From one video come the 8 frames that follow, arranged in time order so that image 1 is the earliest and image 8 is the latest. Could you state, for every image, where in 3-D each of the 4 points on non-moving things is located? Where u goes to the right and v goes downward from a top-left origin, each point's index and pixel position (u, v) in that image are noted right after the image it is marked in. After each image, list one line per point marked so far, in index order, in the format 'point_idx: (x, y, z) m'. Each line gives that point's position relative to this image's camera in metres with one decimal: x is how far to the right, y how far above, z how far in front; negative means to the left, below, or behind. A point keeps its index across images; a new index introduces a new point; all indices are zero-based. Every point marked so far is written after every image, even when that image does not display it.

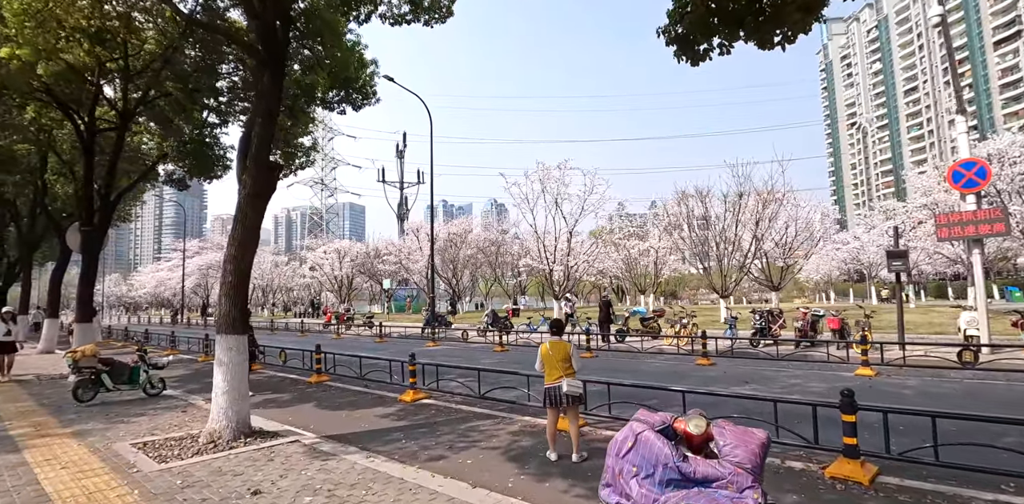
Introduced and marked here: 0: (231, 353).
0: (-3.7, -1.3, +6.8) m
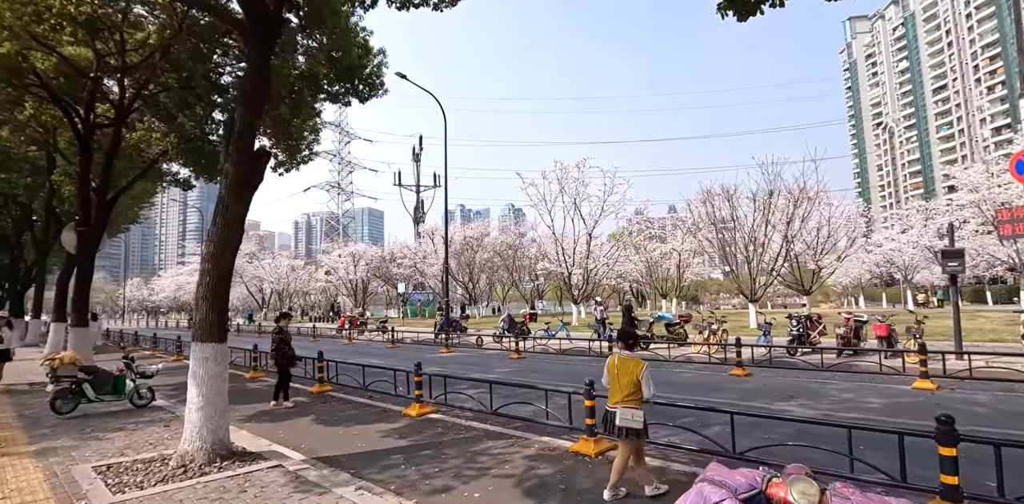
0: (-3.5, -1.3, +6.0) m
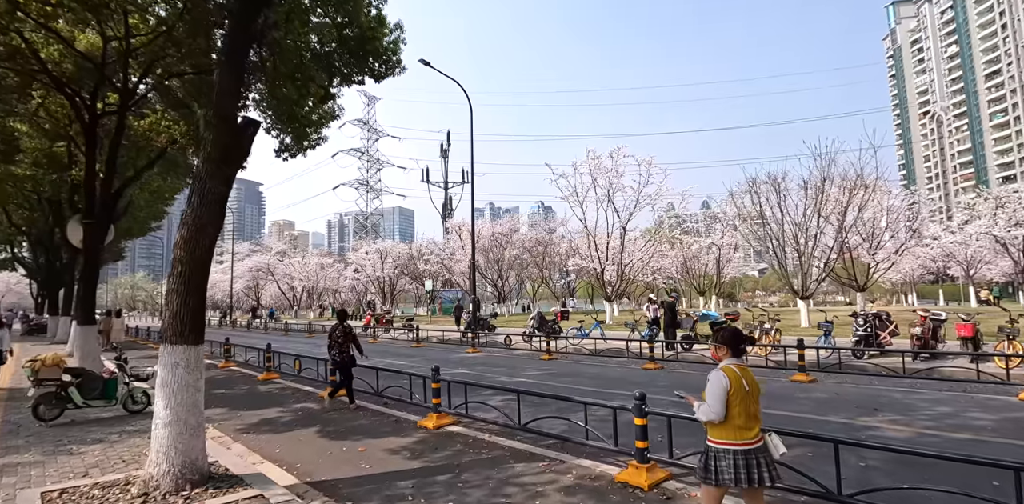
0: (-3.2, -1.1, +5.0) m
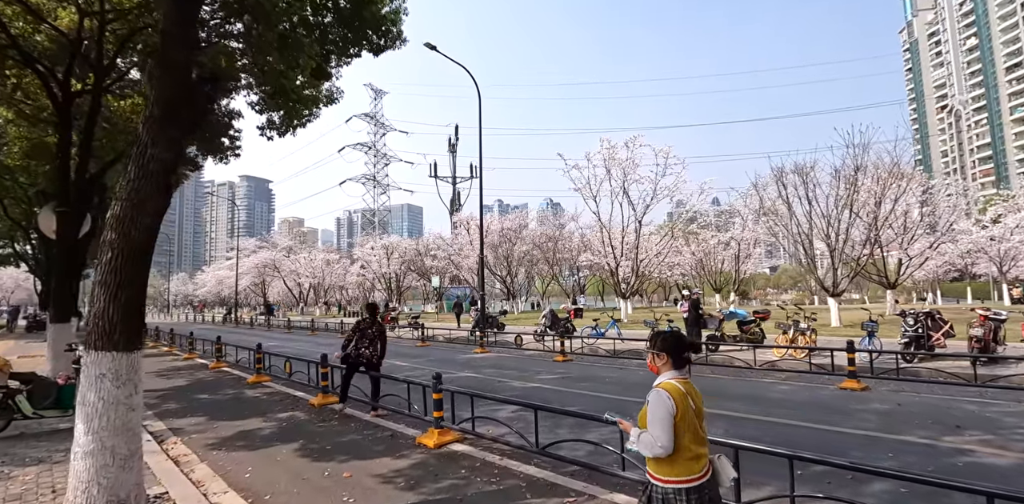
0: (-3.1, -1.0, +3.9) m
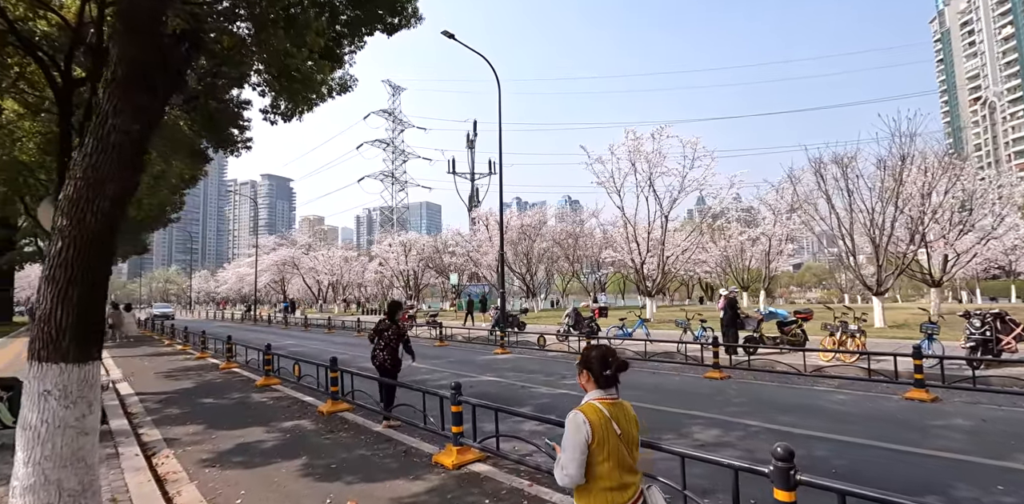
0: (-2.8, -0.9, +3.2) m
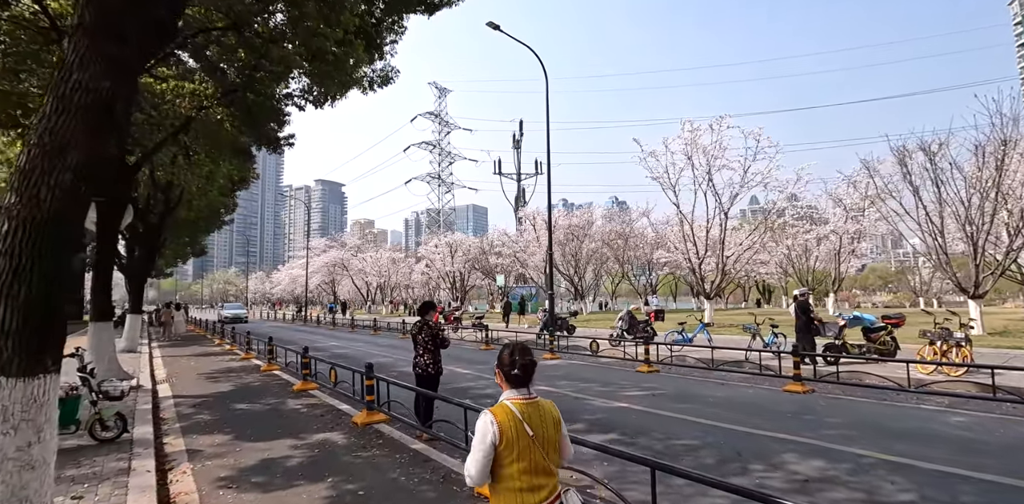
0: (-2.5, -0.8, +2.5) m
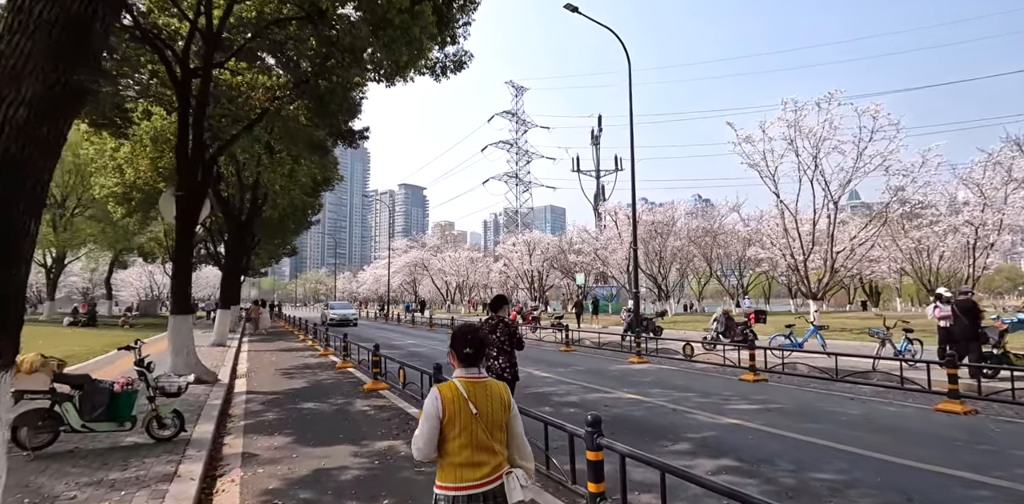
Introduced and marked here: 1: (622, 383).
0: (-2.2, -0.7, +1.9) m
1: (+2.1, -2.5, +10.1) m
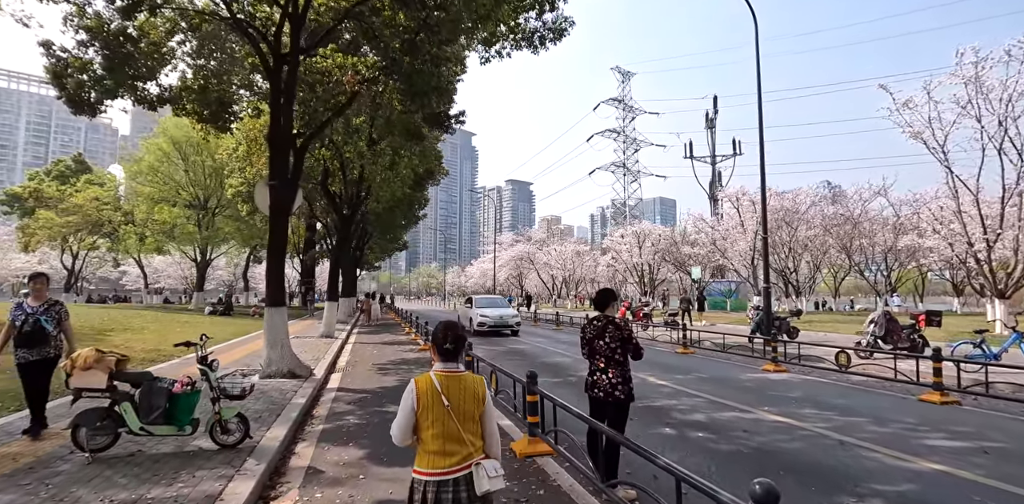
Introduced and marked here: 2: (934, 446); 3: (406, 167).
0: (-2.0, -0.6, +1.0) m
1: (+3.9, -2.3, +8.2) m
2: (+4.7, -2.1, +5.8) m
3: (-3.7, +2.9, +17.8) m
